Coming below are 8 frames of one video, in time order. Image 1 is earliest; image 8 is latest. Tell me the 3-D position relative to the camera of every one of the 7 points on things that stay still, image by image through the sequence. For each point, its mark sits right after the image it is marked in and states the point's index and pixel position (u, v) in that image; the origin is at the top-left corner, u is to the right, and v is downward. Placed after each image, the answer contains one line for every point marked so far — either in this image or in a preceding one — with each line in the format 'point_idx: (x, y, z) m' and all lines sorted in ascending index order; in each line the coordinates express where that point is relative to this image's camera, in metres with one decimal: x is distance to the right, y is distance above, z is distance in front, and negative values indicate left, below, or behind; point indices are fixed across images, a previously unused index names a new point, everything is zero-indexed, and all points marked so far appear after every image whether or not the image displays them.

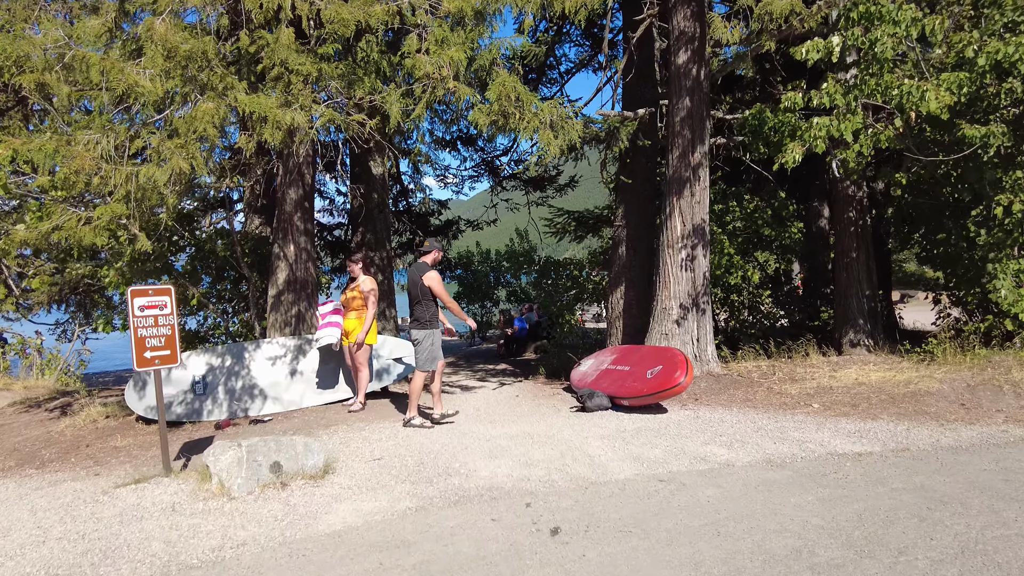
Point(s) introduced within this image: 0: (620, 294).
0: (+1.5, -0.1, +9.5) m
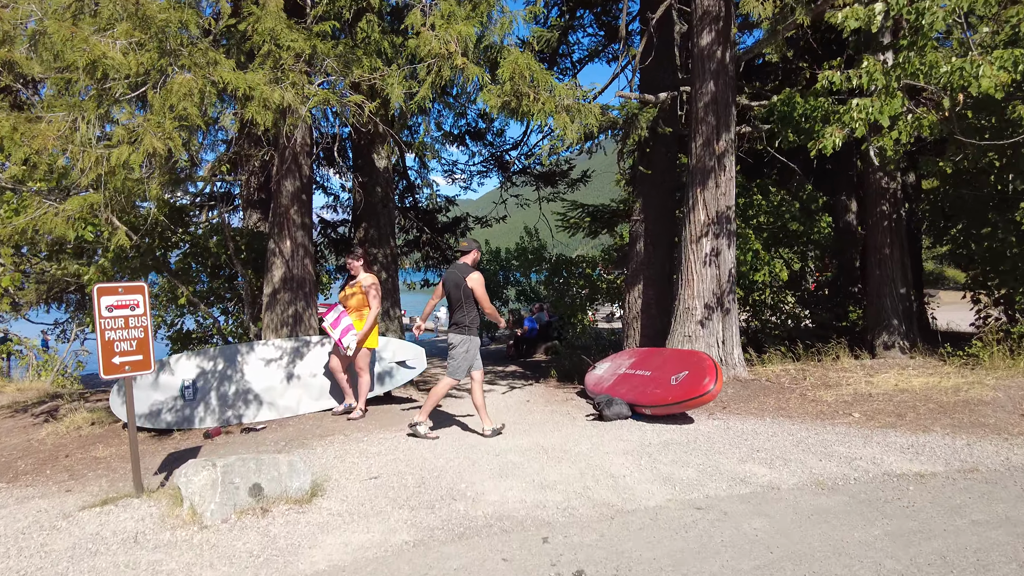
0: (+1.6, -0.1, +8.9) m
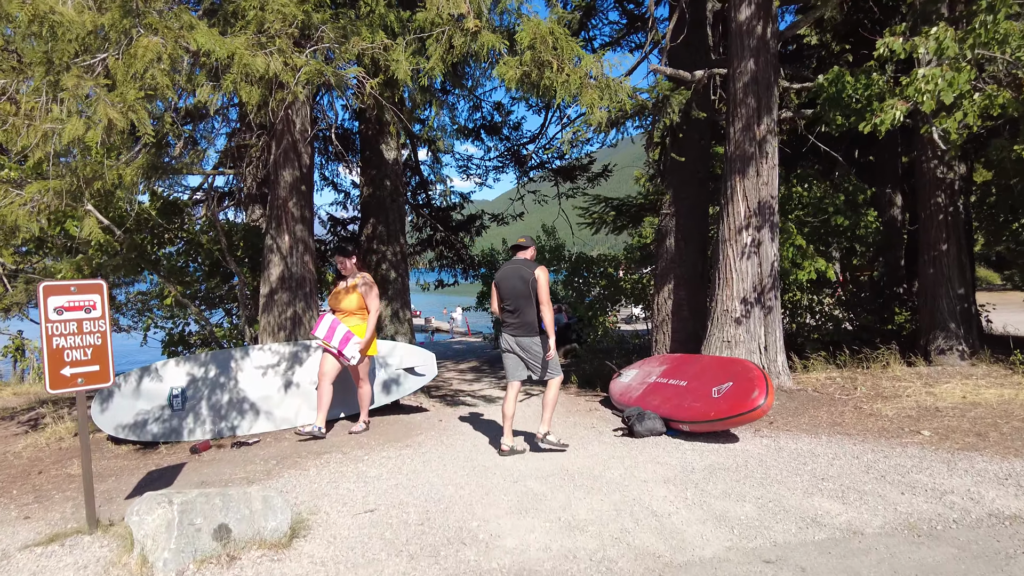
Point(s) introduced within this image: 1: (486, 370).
0: (+1.8, -0.1, +8.2) m
1: (-0.5, -1.7, +14.6) m
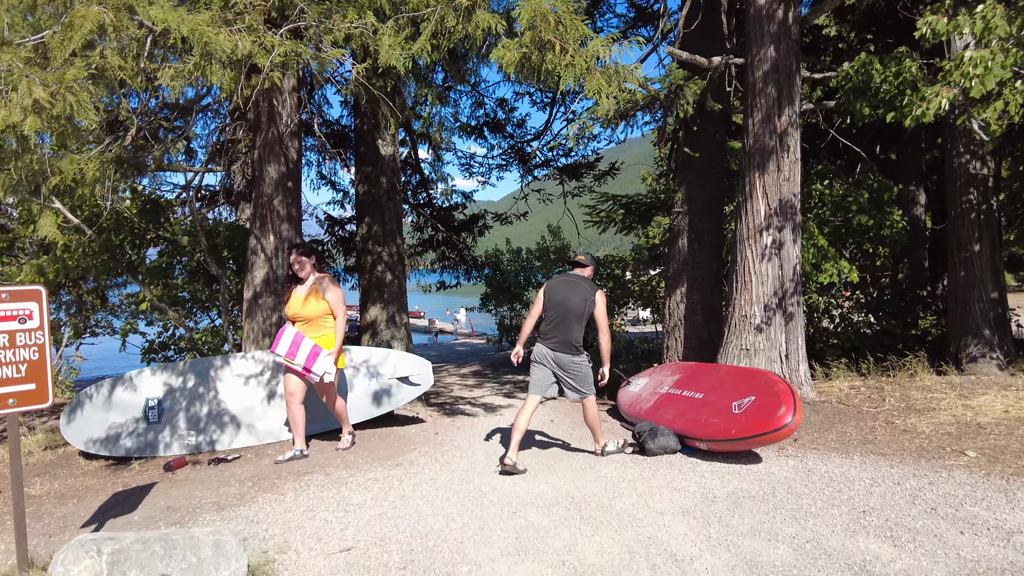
0: (+1.8, -0.1, +7.7) m
1: (-0.5, -1.7, +14.1) m
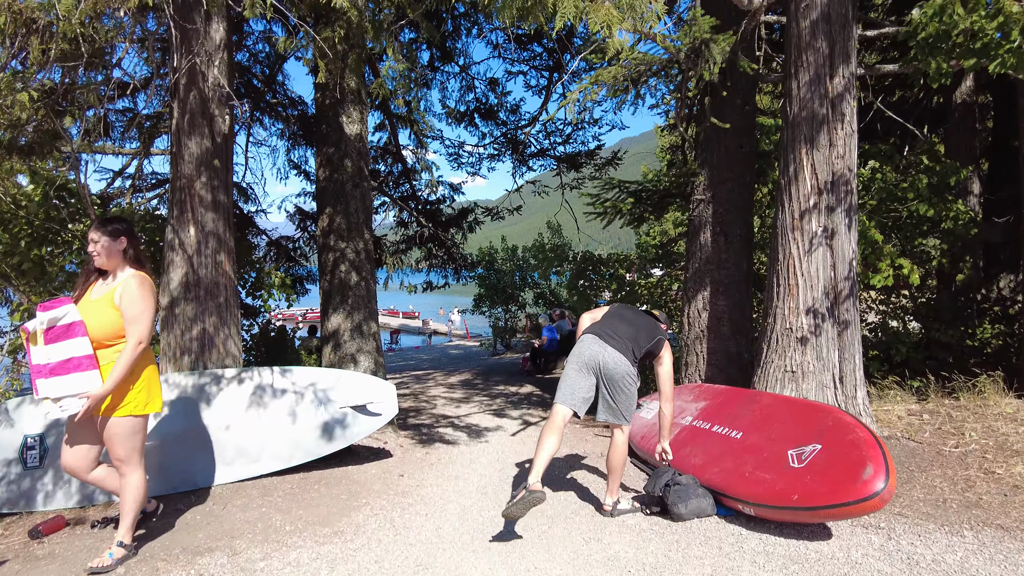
0: (+1.7, -0.2, +6.4) m
1: (-0.6, -1.8, +12.7) m
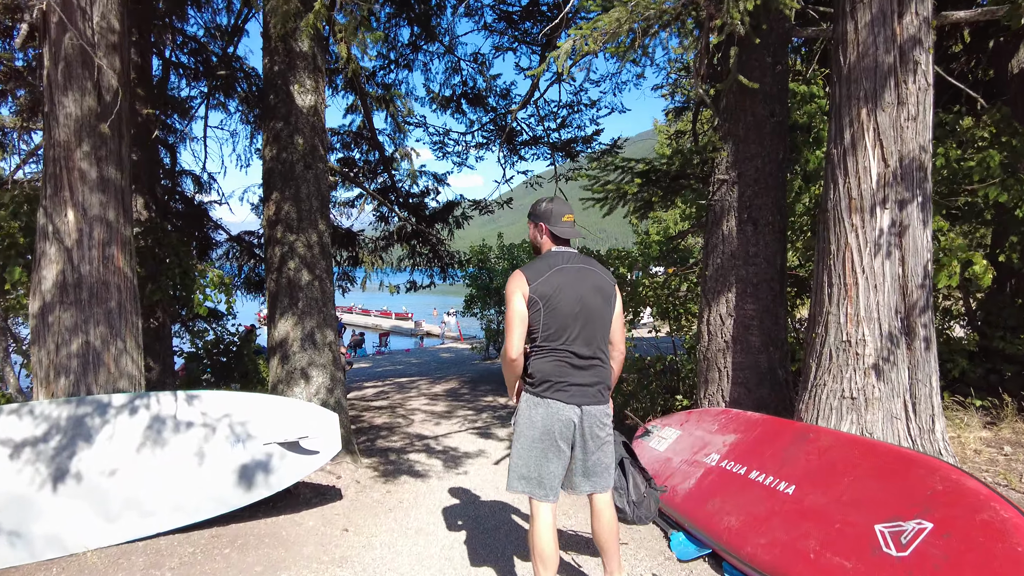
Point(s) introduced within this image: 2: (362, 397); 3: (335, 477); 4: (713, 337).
0: (+1.6, -0.2, +5.2) m
1: (-0.8, -1.8, +11.6) m
2: (-2.7, -1.9, +12.5) m
3: (-1.4, -1.5, +5.6) m
4: (+1.5, -0.4, +5.3) m
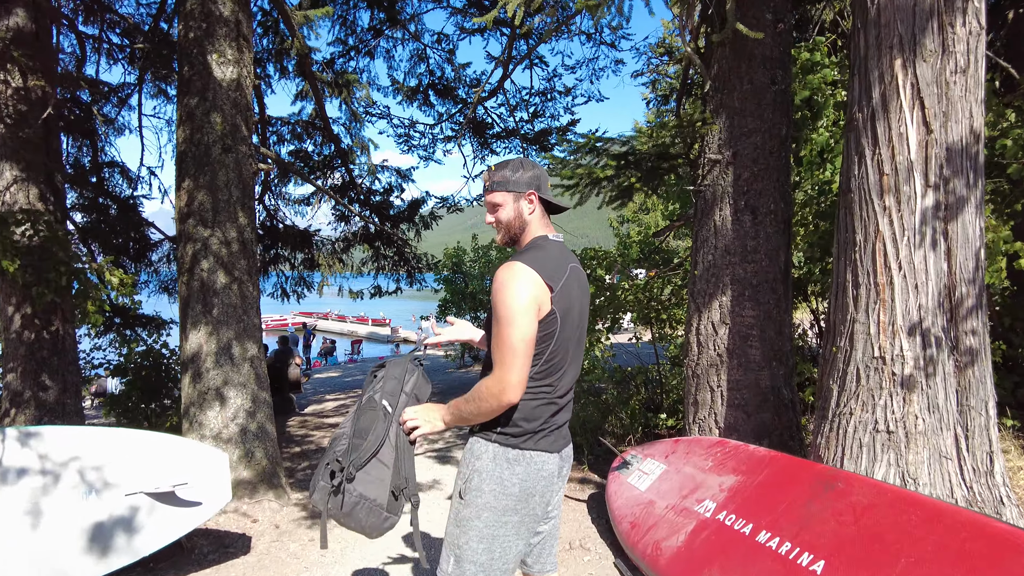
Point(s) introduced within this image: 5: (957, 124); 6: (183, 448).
0: (+1.2, -0.2, +4.3) m
1: (-1.2, -1.8, +10.6) m
2: (-3.2, -2.0, +11.5) m
3: (-1.7, -1.5, +4.6) m
4: (+1.2, -0.4, +4.4) m
5: (+1.9, +0.7, +3.1) m
6: (-1.7, -0.8, +3.5) m
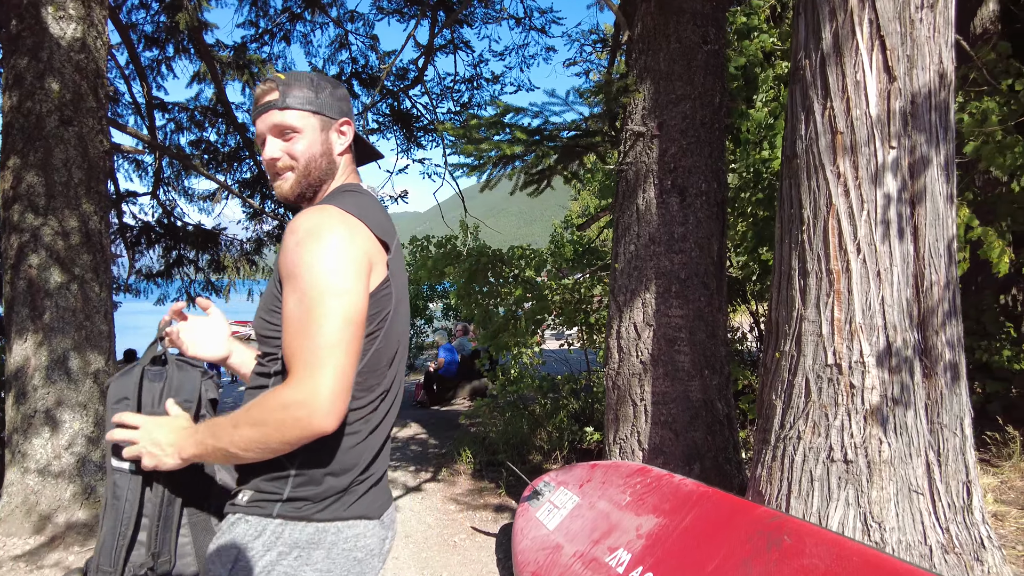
0: (+0.7, -0.2, +3.6) m
1: (-2.3, -1.9, +9.7) m
2: (-4.2, -2.1, +10.5) m
3: (-2.3, -1.5, +3.7) m
4: (+0.6, -0.3, +3.7) m
5: (+1.4, +0.8, +2.4) m
6: (-2.2, -0.8, +2.7) m
